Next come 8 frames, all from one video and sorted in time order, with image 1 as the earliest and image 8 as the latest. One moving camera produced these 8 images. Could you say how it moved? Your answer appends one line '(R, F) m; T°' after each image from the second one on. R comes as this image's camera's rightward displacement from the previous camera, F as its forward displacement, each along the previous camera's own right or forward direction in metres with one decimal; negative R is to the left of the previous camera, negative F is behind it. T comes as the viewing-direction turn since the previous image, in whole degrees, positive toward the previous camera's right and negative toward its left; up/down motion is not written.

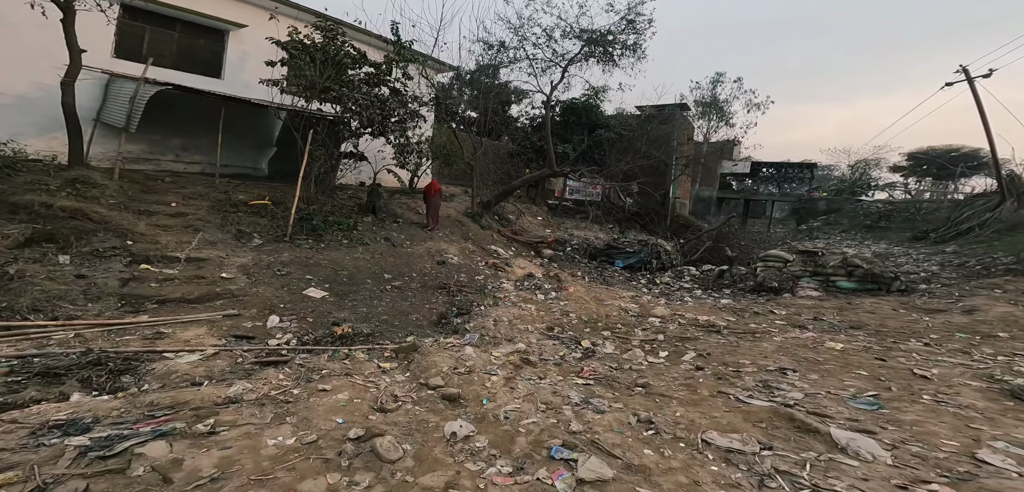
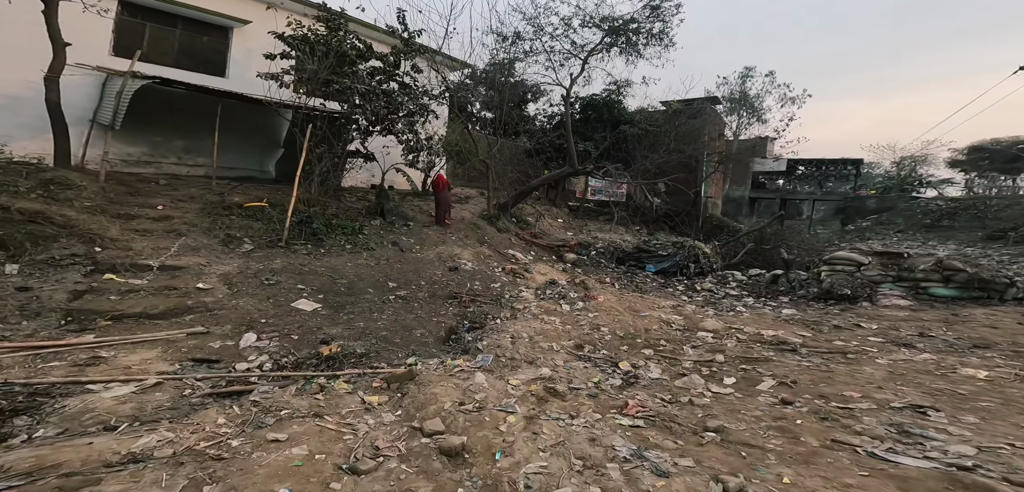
(0.0, +1.0) m; -3°
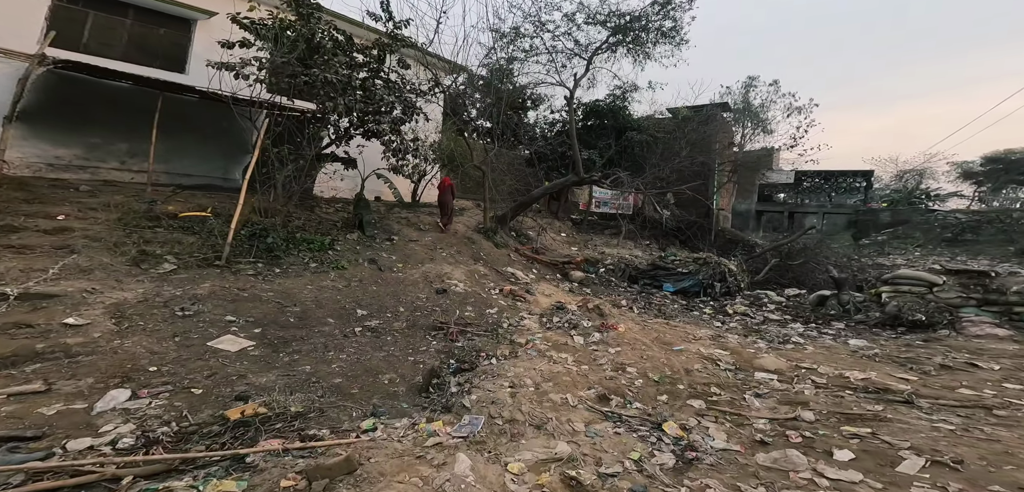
(0.0, +1.3) m; 0°
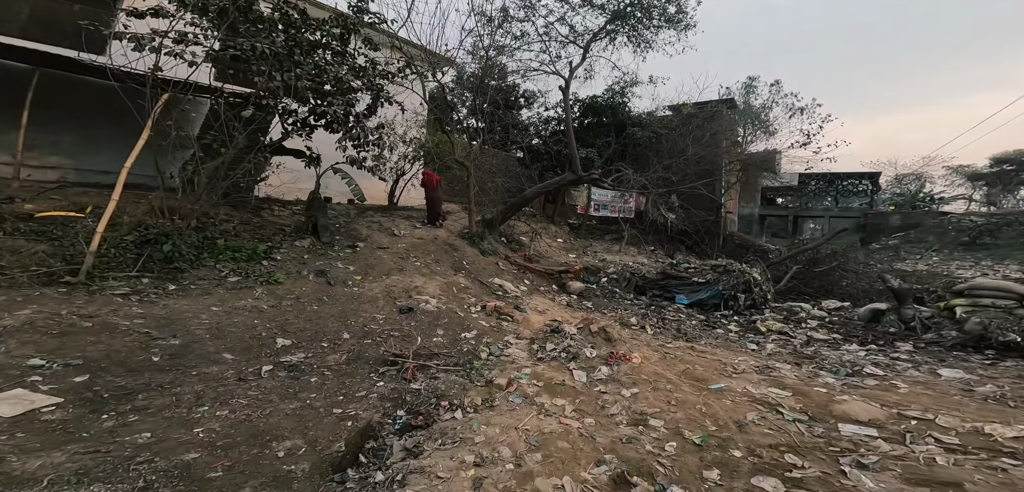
(+0.2, +1.4) m; 0°
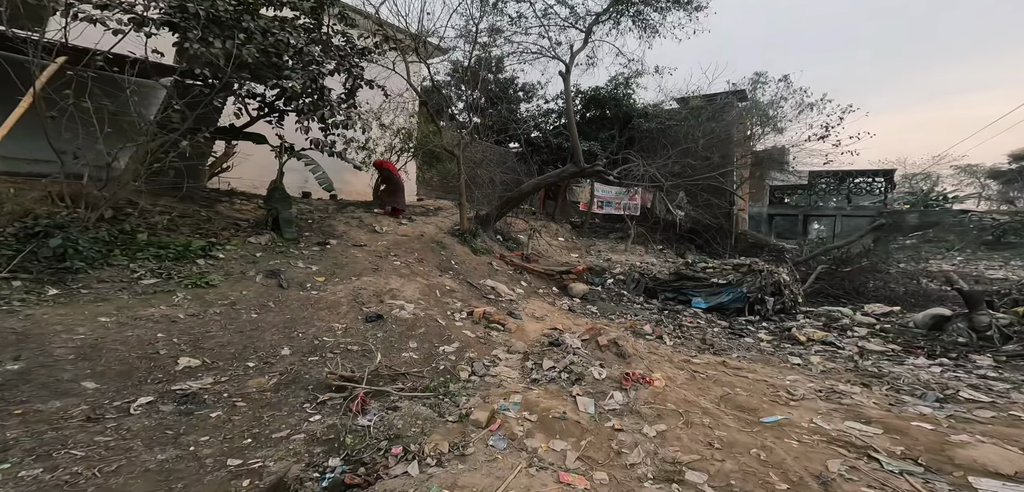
(+0.1, +1.0) m; 0°
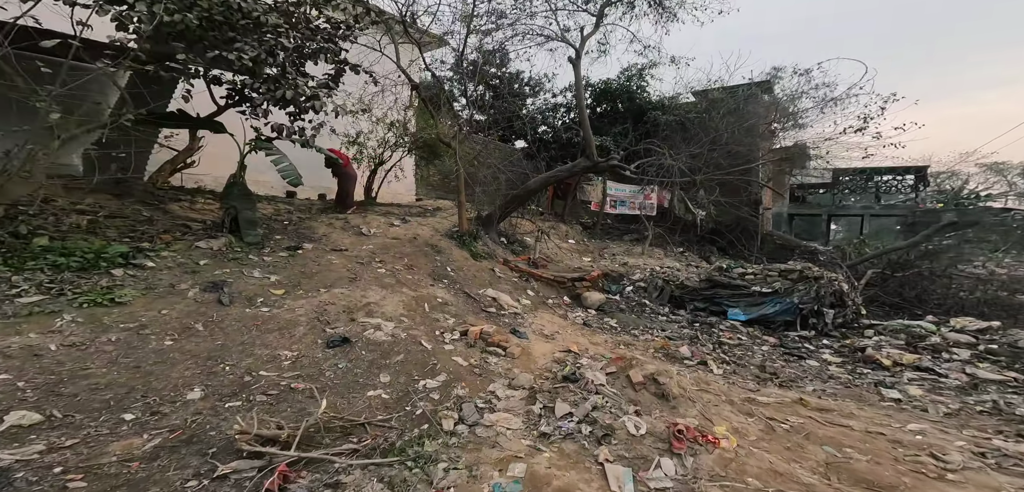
(+0.1, +1.0) m; -1°
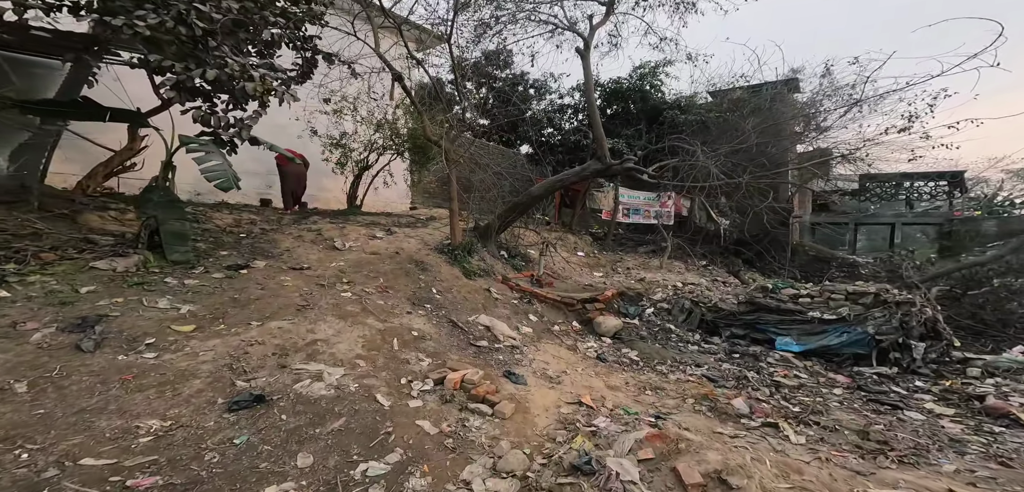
(+0.1, +1.1) m; -1°
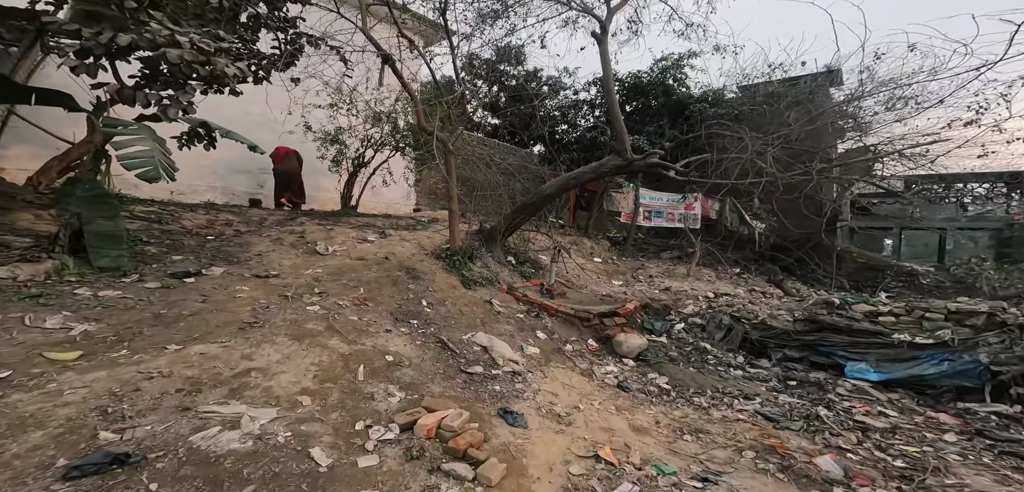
(+0.2, +0.8) m; -3°
